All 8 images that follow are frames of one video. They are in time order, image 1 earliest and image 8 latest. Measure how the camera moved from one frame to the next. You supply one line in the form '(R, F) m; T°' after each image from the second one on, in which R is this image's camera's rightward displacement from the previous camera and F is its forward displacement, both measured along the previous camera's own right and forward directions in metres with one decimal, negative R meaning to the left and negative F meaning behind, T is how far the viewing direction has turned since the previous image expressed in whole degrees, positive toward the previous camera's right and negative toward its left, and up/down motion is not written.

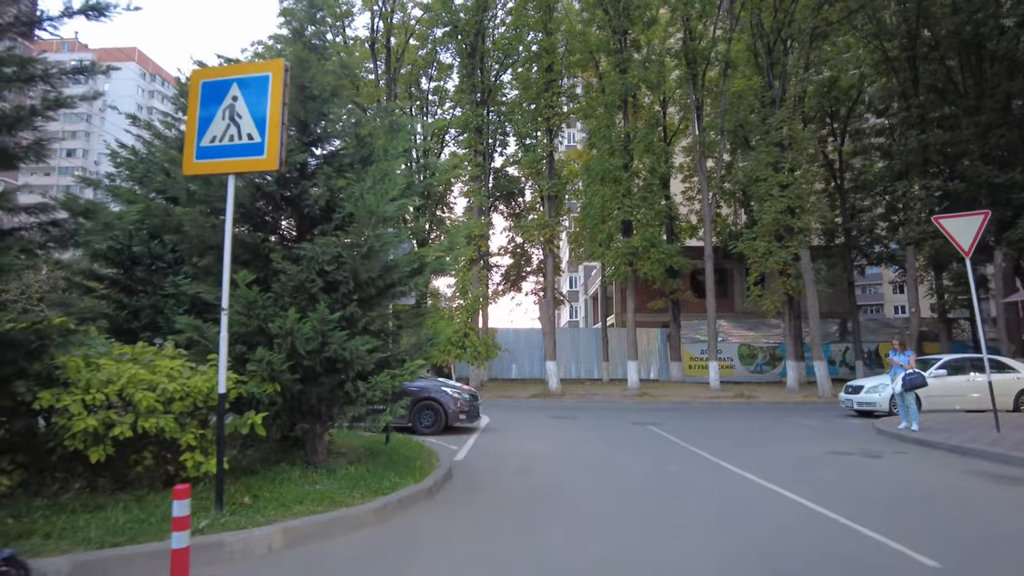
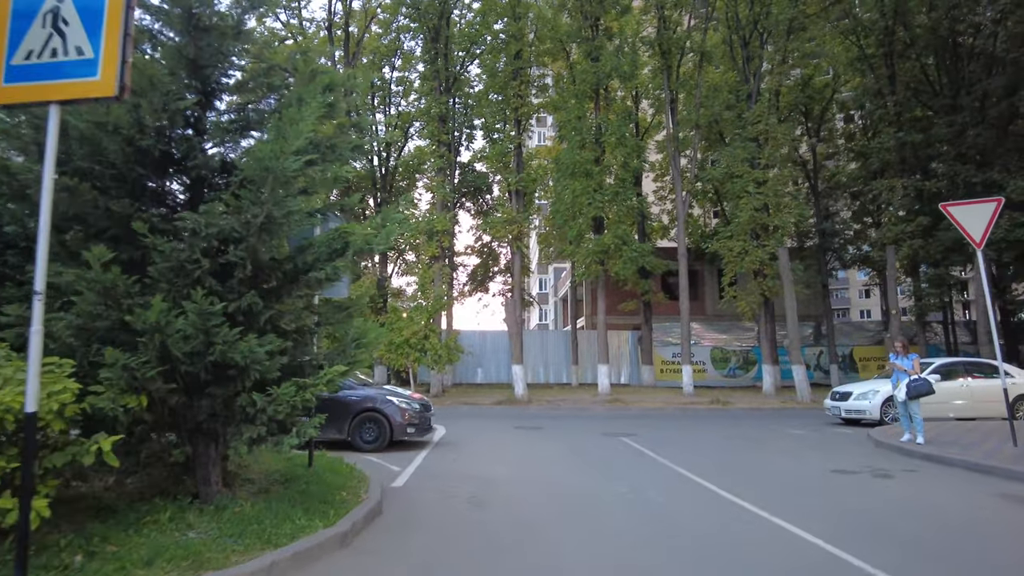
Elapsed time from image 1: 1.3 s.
(+0.2, +1.7) m; +3°
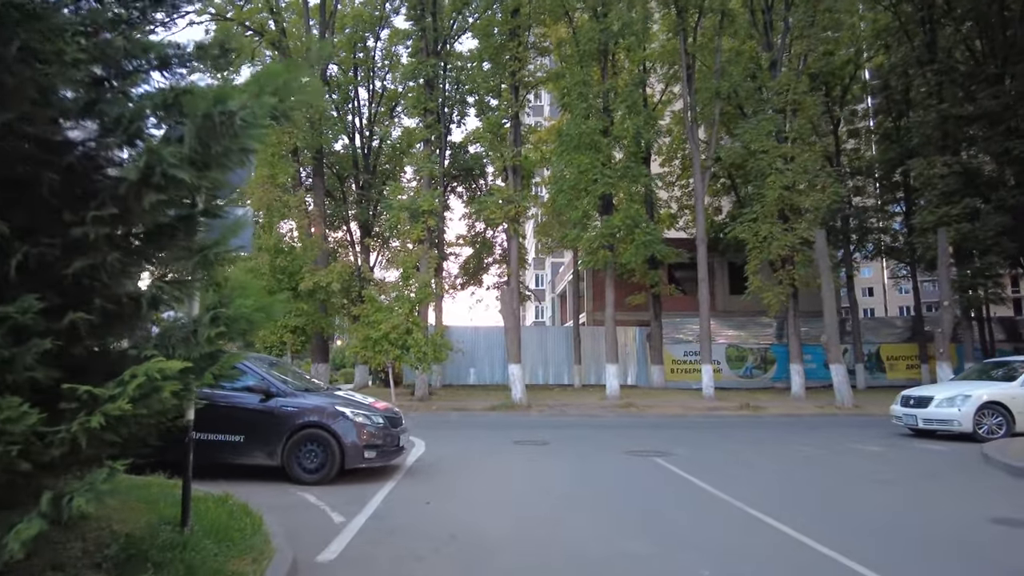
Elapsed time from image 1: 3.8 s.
(-0.1, +3.3) m; 0°
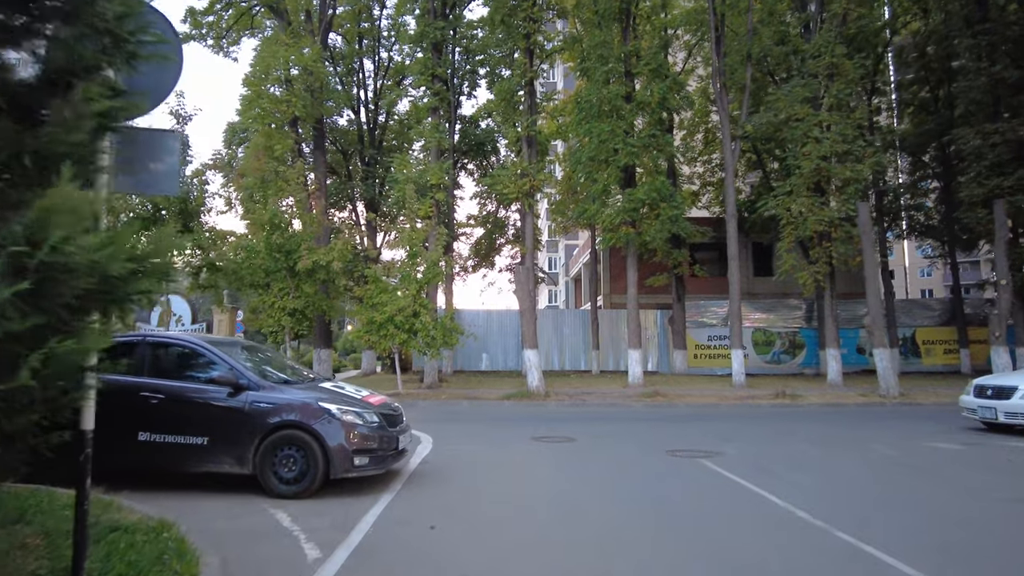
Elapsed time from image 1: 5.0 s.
(-0.1, +1.6) m; -1°
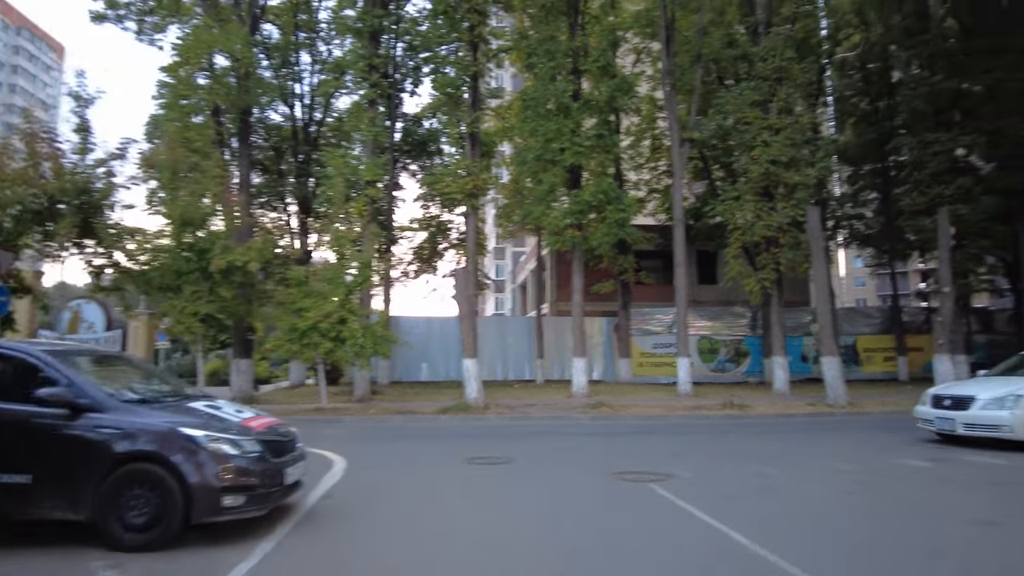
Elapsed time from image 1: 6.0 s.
(+0.3, +1.2) m; +4°
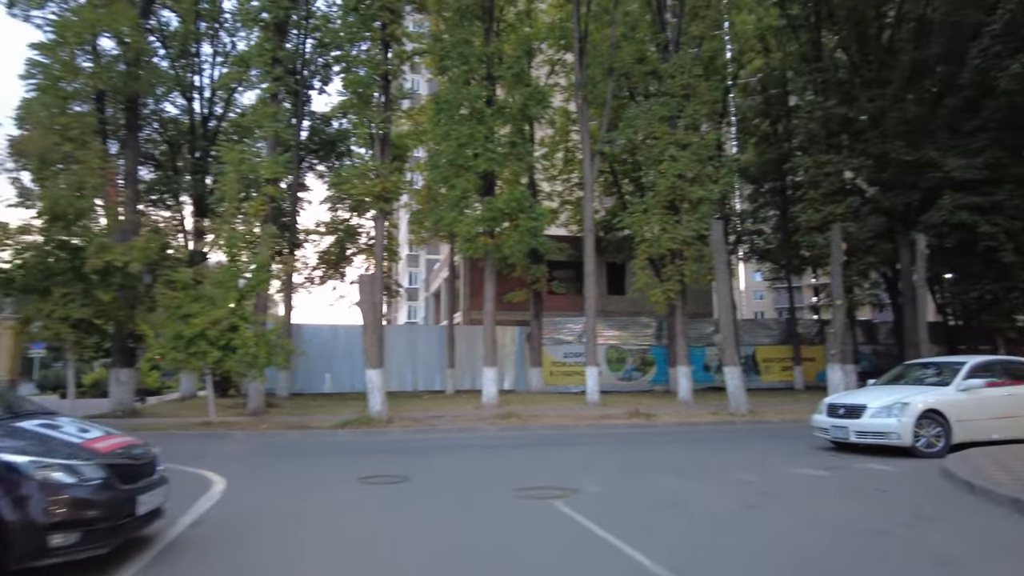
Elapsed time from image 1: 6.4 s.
(+0.2, +0.5) m; +7°
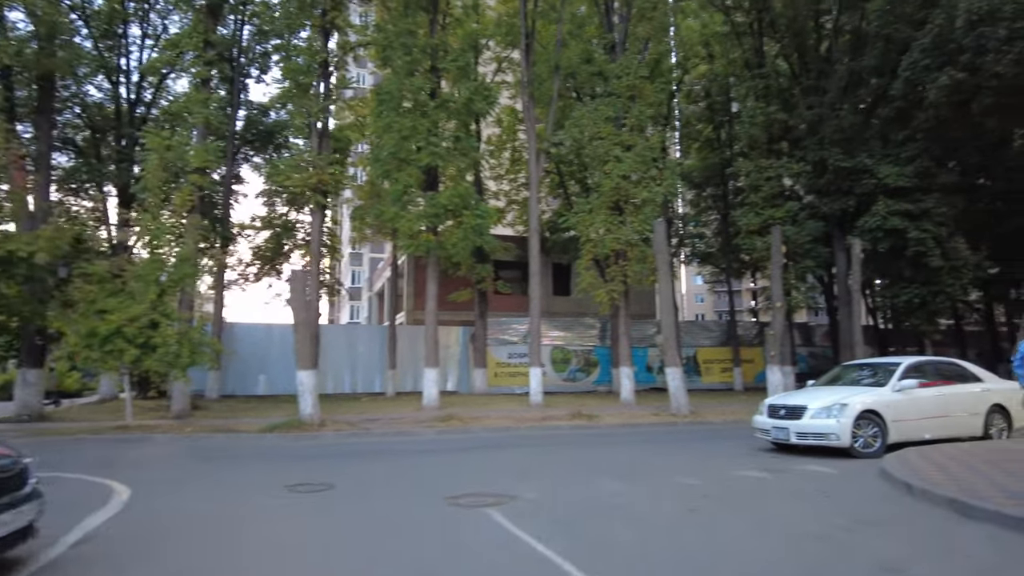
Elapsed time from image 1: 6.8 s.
(+0.1, +0.5) m; +5°
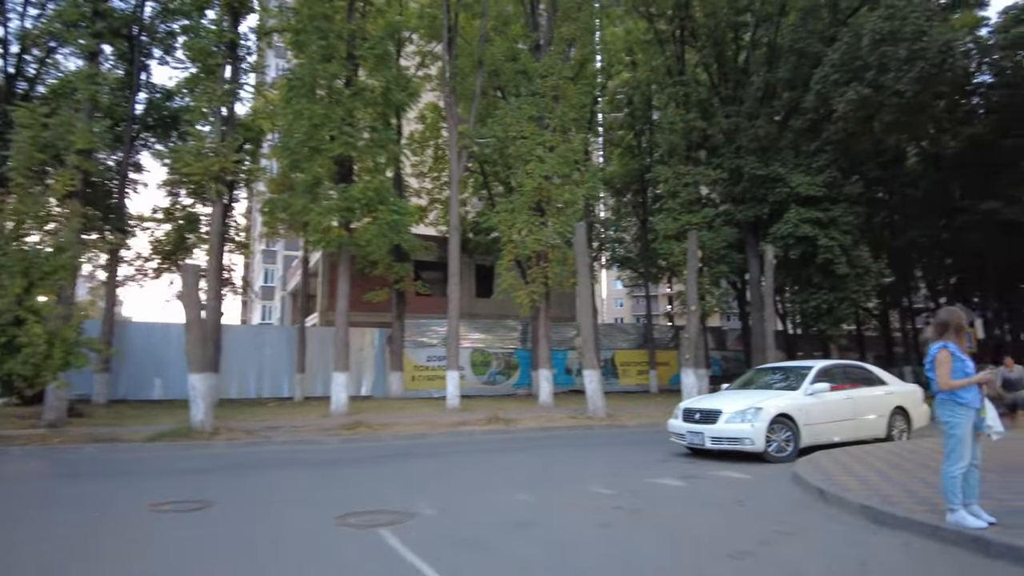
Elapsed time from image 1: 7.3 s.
(+0.2, +0.6) m; +7°
